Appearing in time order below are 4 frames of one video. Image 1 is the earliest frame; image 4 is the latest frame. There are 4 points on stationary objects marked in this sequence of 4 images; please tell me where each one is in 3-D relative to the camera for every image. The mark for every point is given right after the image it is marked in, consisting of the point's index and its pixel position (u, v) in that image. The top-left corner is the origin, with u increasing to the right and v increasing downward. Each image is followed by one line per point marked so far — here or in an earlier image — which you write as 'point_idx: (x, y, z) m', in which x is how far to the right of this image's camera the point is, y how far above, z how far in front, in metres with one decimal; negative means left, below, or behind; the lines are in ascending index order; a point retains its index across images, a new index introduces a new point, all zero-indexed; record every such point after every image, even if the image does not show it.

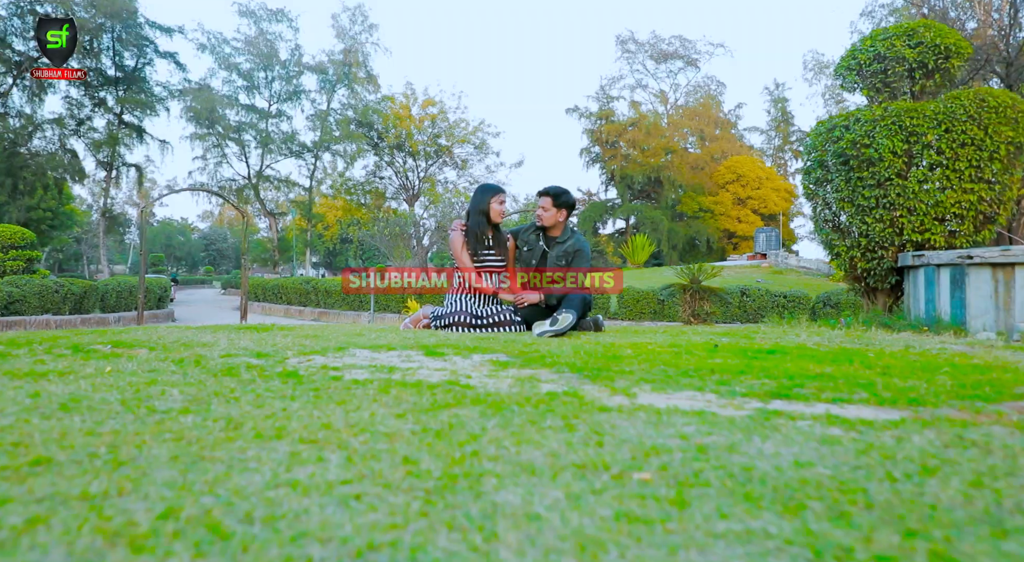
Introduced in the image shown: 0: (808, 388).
0: (+1.2, -0.4, +2.6) m
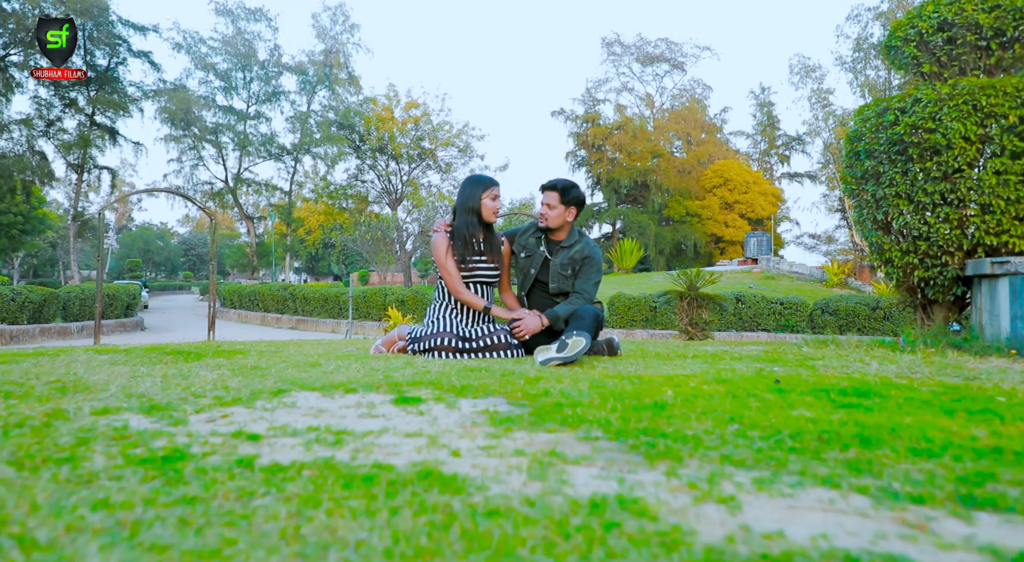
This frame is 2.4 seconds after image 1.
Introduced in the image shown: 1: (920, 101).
0: (+1.2, -0.5, +1.6) m
1: (+3.2, +1.4, +5.0) m
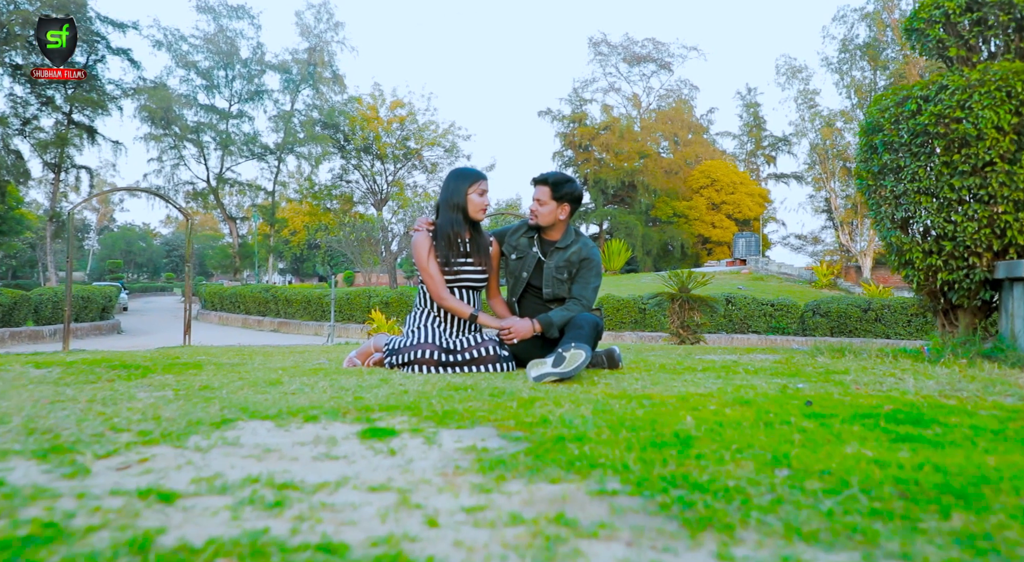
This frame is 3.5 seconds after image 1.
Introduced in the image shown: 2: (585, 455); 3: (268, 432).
0: (+1.2, -0.5, +1.2) m
1: (+3.1, +1.4, +4.6) m
2: (+0.2, -0.5, +2.0) m
3: (-0.9, -0.5, +2.3) m
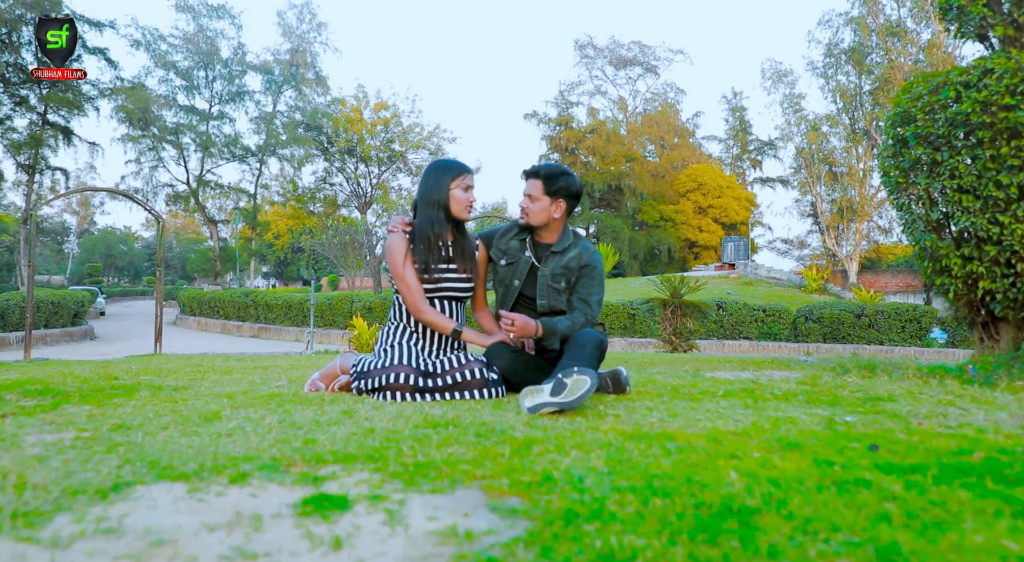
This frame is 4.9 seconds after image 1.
0: (+1.2, -0.6, +0.6) m
1: (+3.0, +1.3, +4.1) m
2: (+0.2, -0.6, +1.4) m
3: (-0.9, -0.6, +1.7) m
